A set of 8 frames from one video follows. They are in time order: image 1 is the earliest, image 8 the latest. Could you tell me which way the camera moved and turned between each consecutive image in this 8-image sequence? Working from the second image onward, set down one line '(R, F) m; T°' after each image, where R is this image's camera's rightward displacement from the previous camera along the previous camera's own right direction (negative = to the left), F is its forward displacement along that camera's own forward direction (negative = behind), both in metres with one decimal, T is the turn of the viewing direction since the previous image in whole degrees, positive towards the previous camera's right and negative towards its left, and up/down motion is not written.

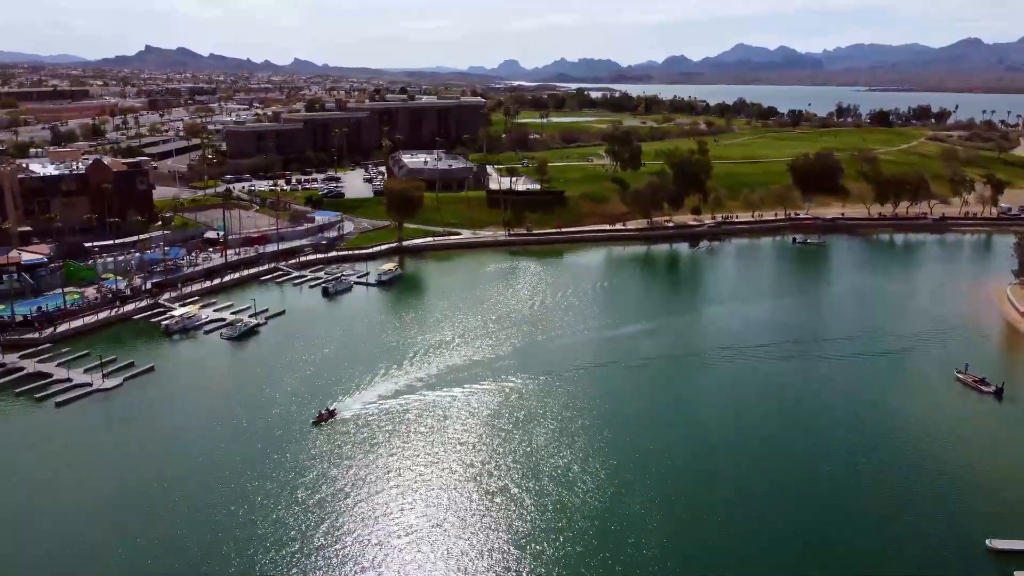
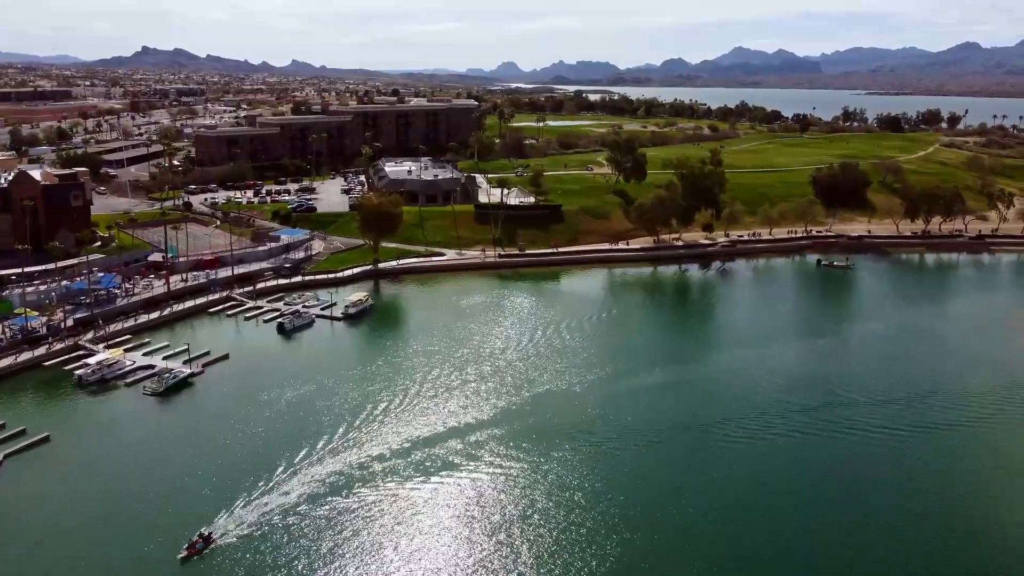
(+0.6, +7.7) m; 0°
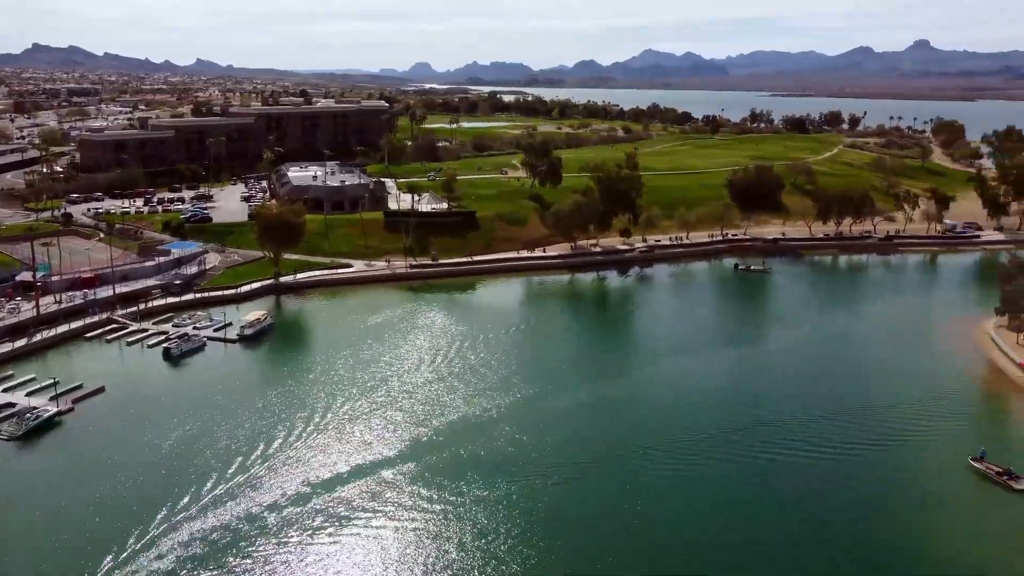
(+0.4, +2.7) m; +6°
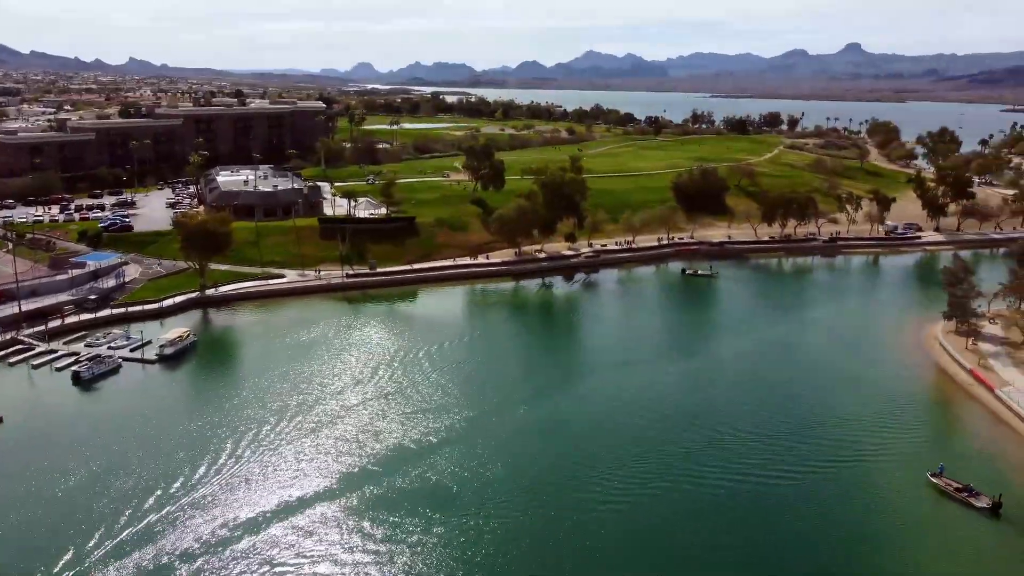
(+0.3, +2.2) m; +4°
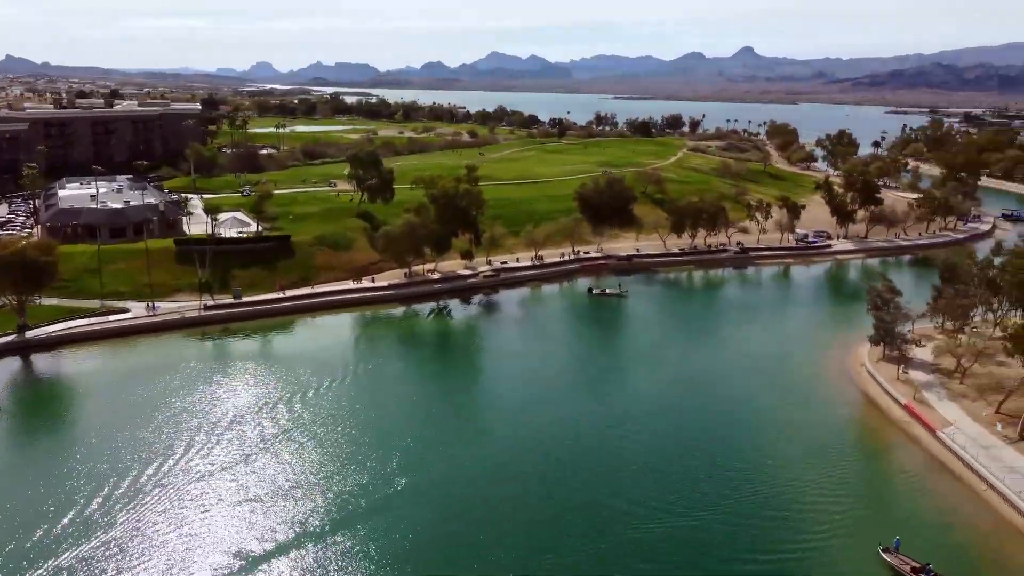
(+1.4, +6.1) m; +6°
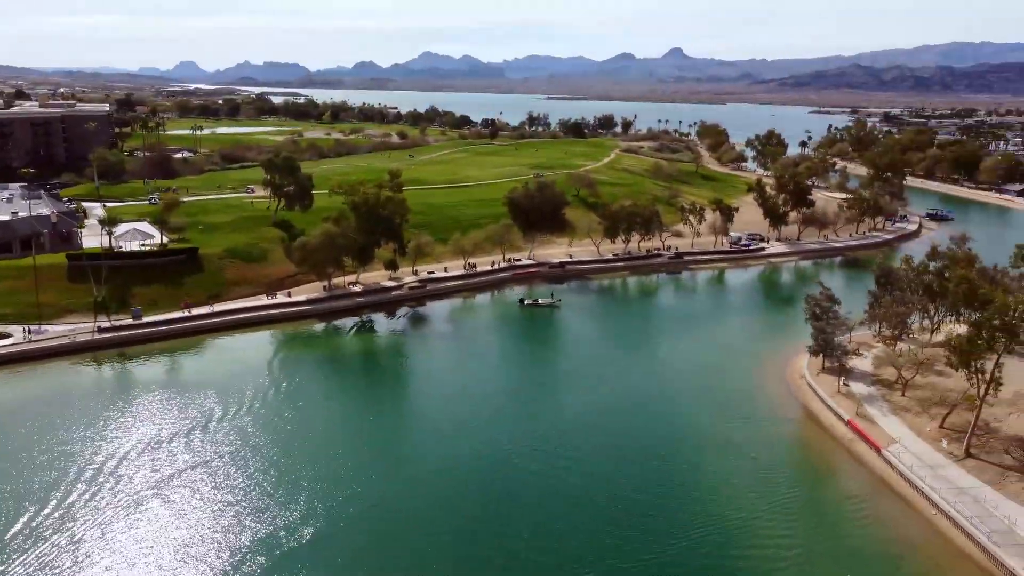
(+0.7, +2.7) m; +4°
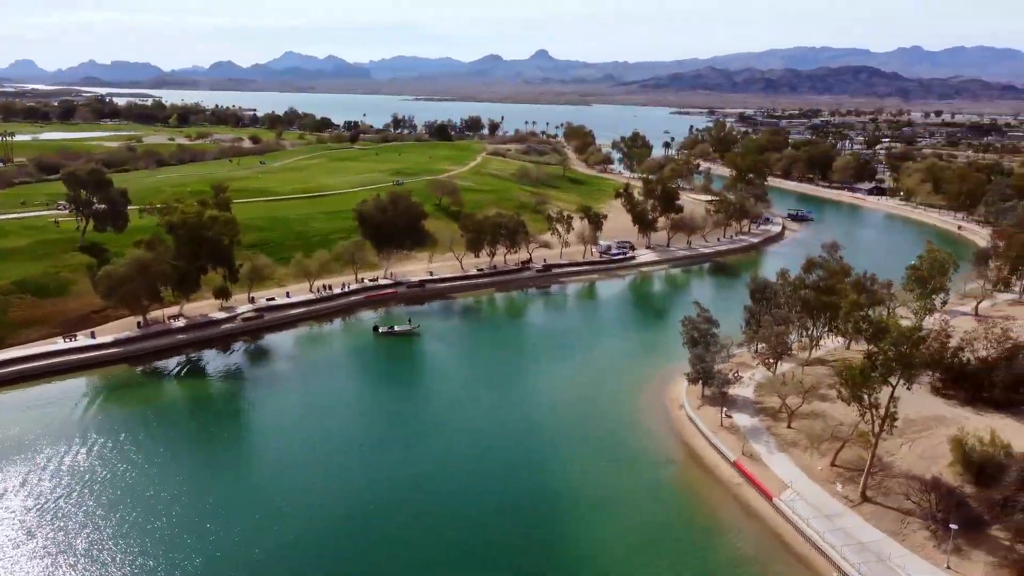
(+1.5, +5.2) m; +9°
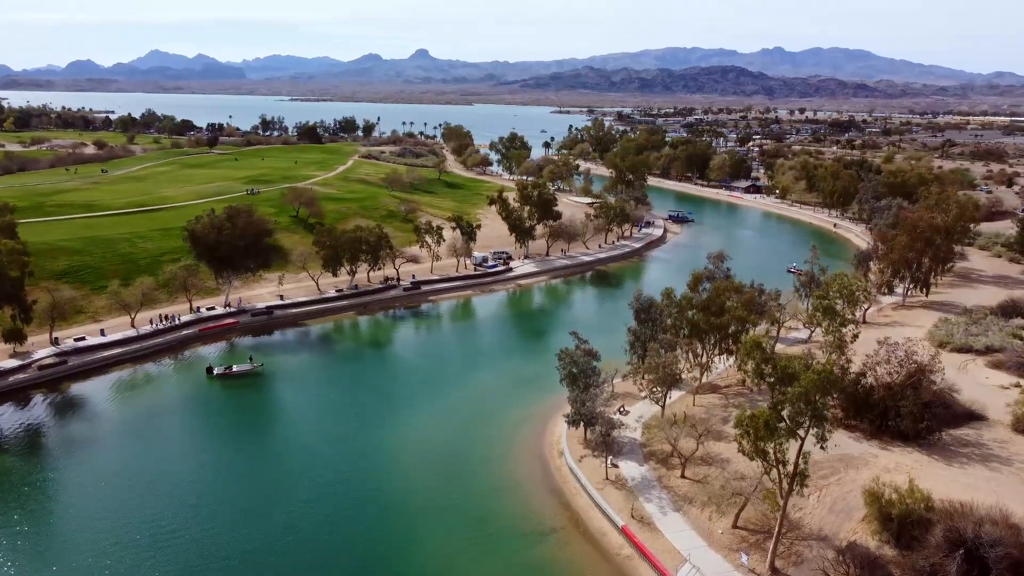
(+1.7, +5.6) m; +8°
